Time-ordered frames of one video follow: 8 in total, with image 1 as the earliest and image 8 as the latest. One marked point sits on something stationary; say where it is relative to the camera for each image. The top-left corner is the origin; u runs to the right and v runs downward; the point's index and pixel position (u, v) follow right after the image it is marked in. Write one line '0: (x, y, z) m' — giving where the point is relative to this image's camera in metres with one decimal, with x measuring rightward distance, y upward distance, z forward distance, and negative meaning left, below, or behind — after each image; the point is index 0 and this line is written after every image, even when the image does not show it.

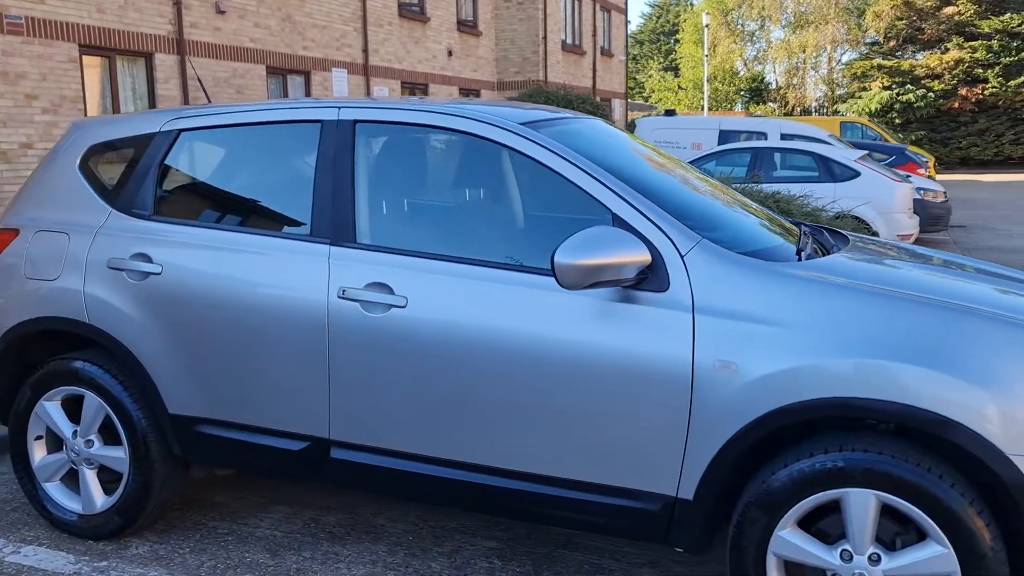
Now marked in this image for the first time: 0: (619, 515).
0: (+0.5, -0.9, +1.9) m
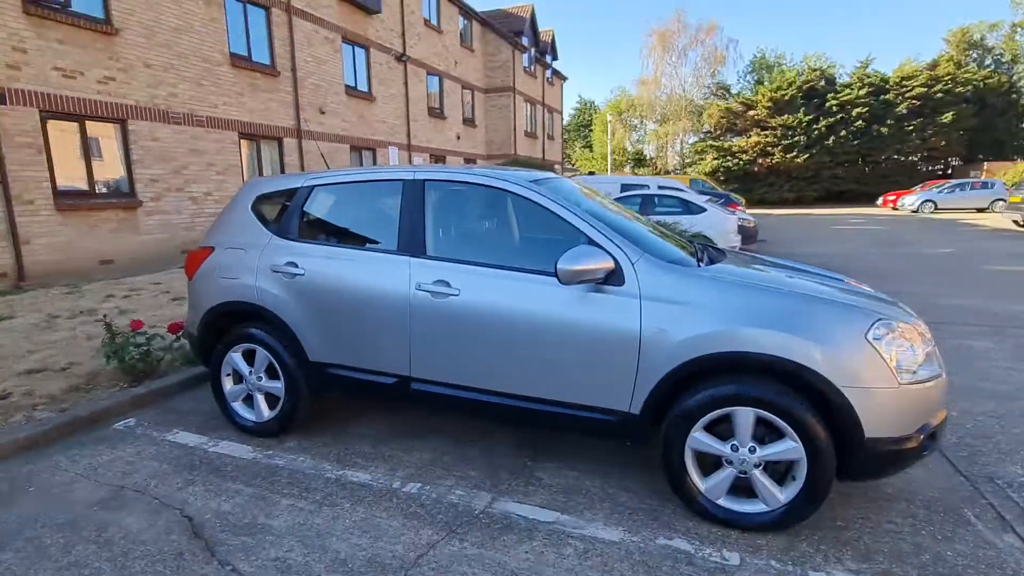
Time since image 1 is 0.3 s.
0: (+0.5, -0.8, +3.0) m
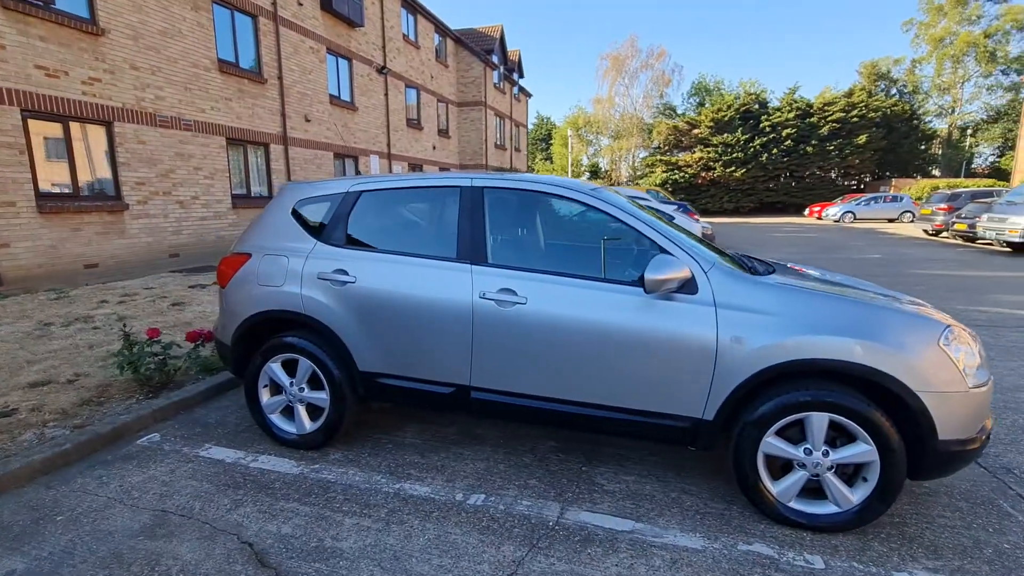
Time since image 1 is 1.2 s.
0: (+0.9, -0.9, +3.0) m
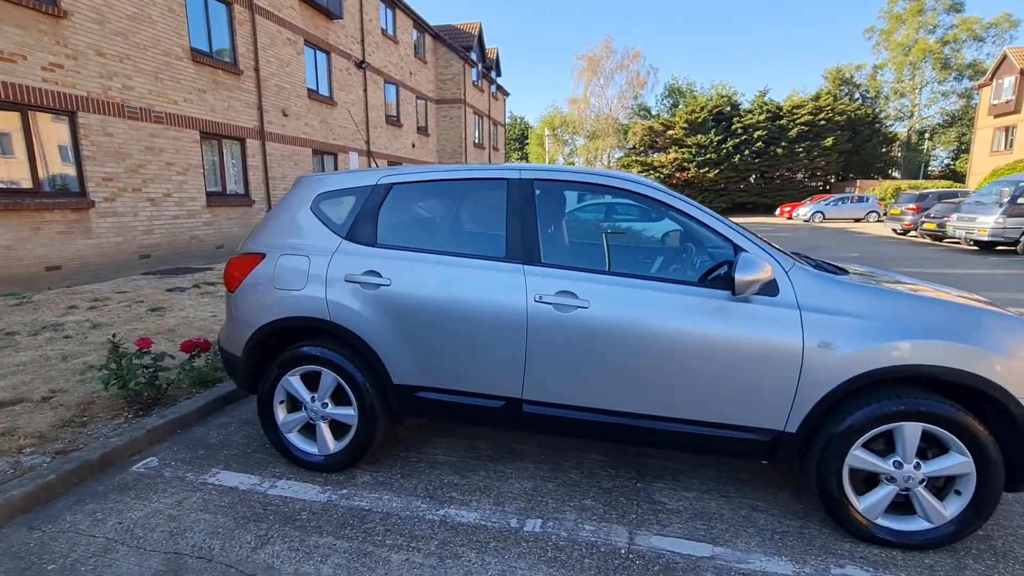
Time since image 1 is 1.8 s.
0: (+1.3, -0.9, +2.7) m
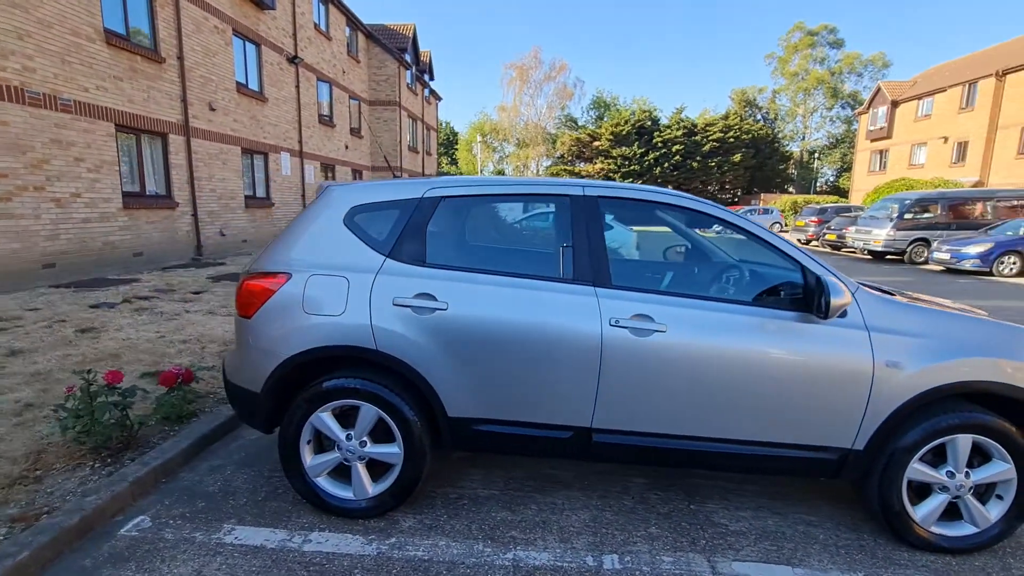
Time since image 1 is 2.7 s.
0: (+1.7, -1.0, +2.8) m
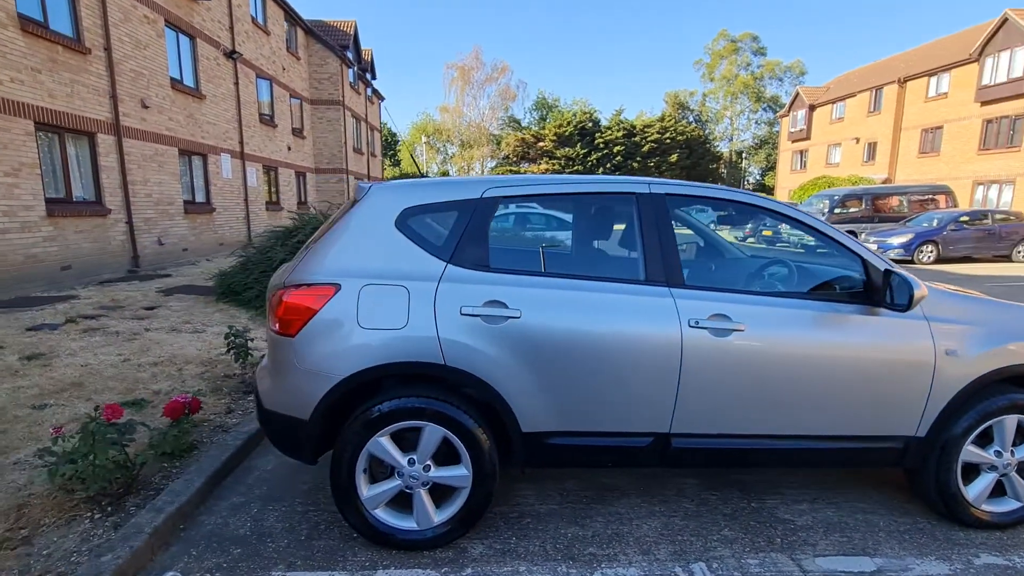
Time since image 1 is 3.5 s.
0: (+2.1, -0.9, +2.8) m
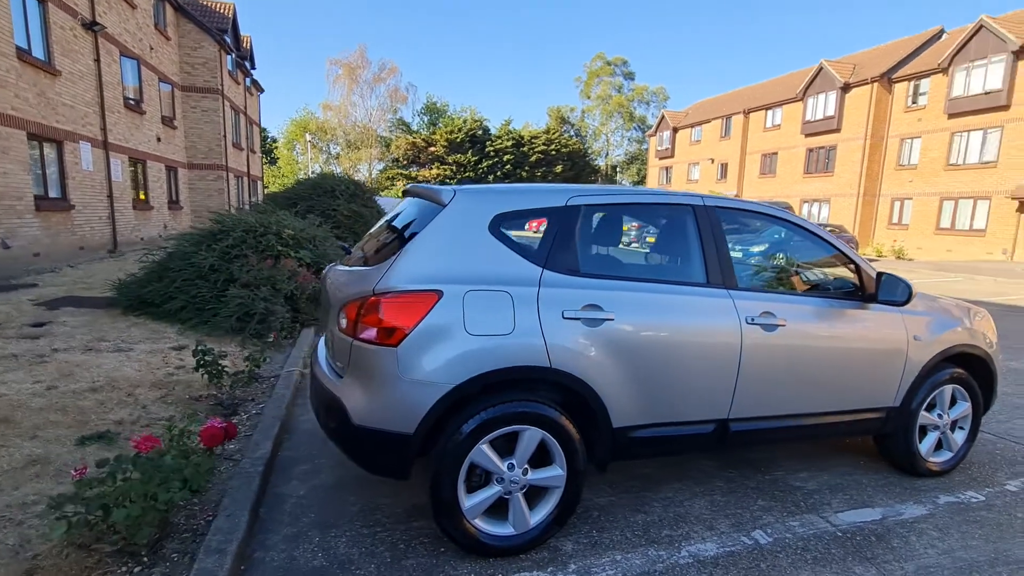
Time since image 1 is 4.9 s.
0: (+2.5, -0.9, +3.5) m
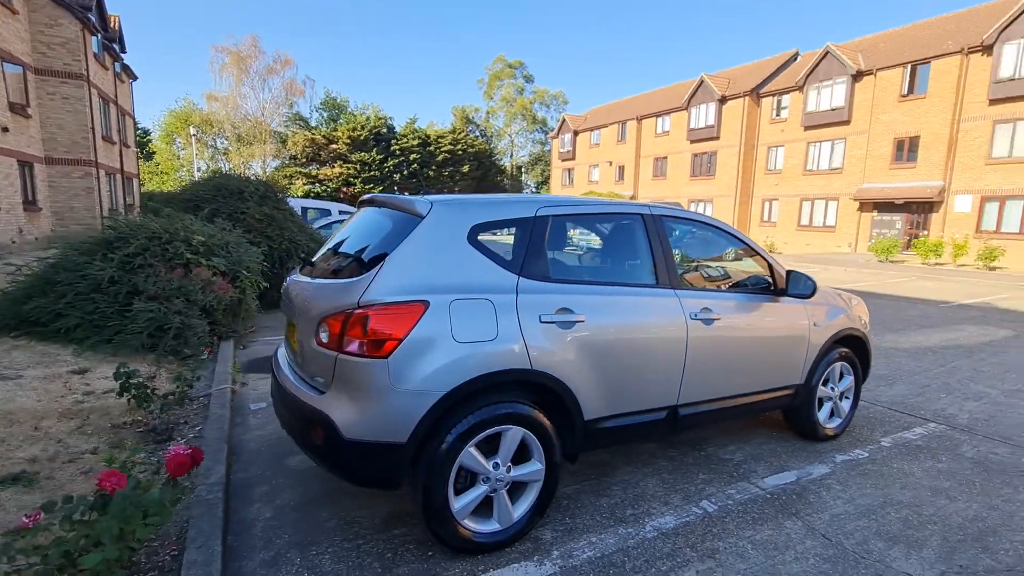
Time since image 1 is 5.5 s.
0: (+2.2, -0.9, +4.0) m
